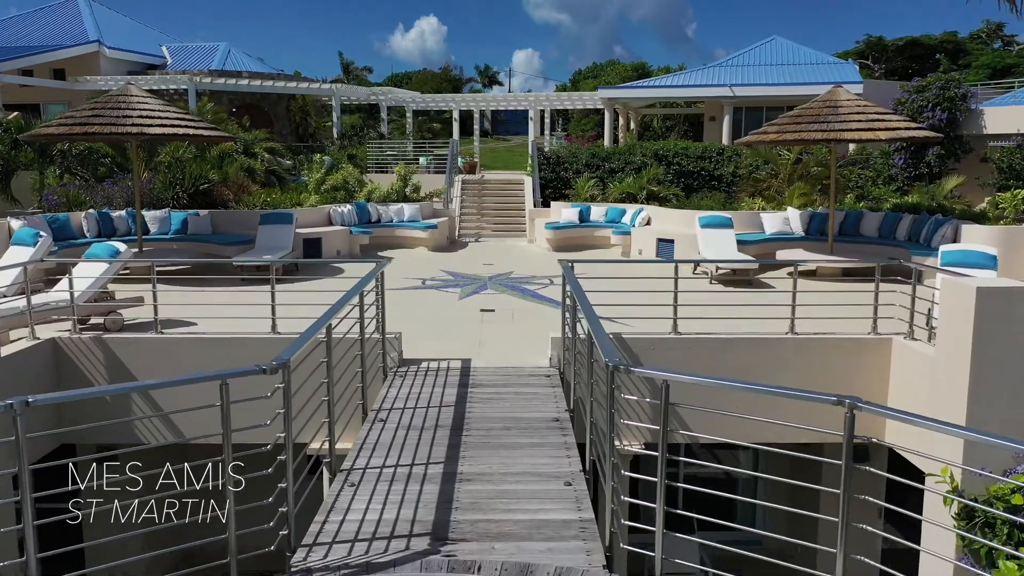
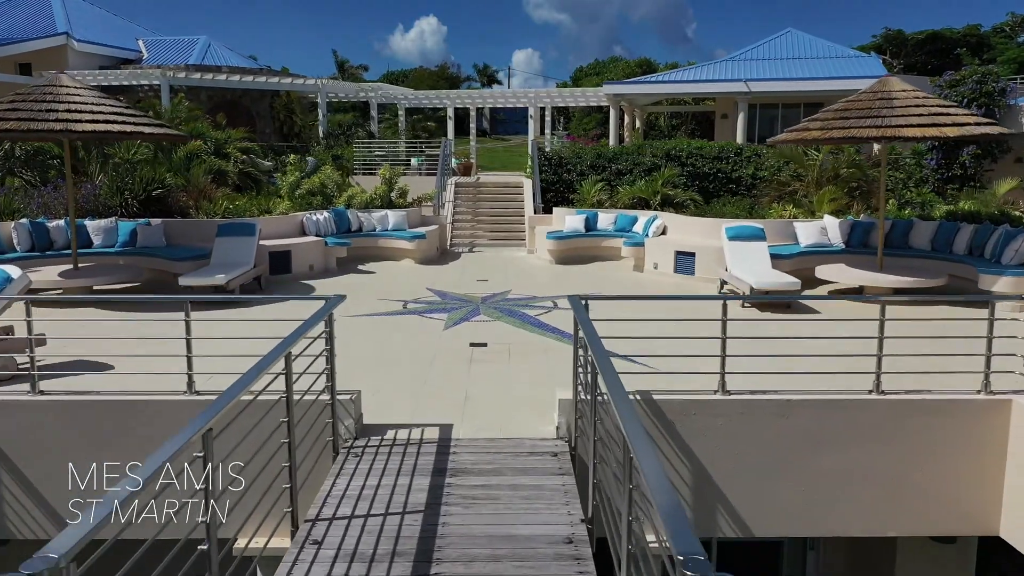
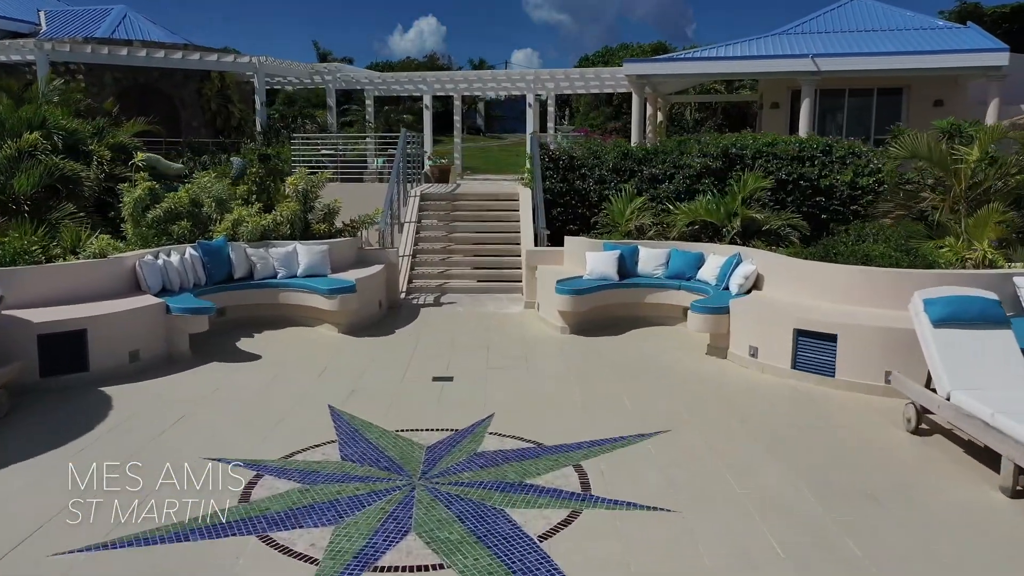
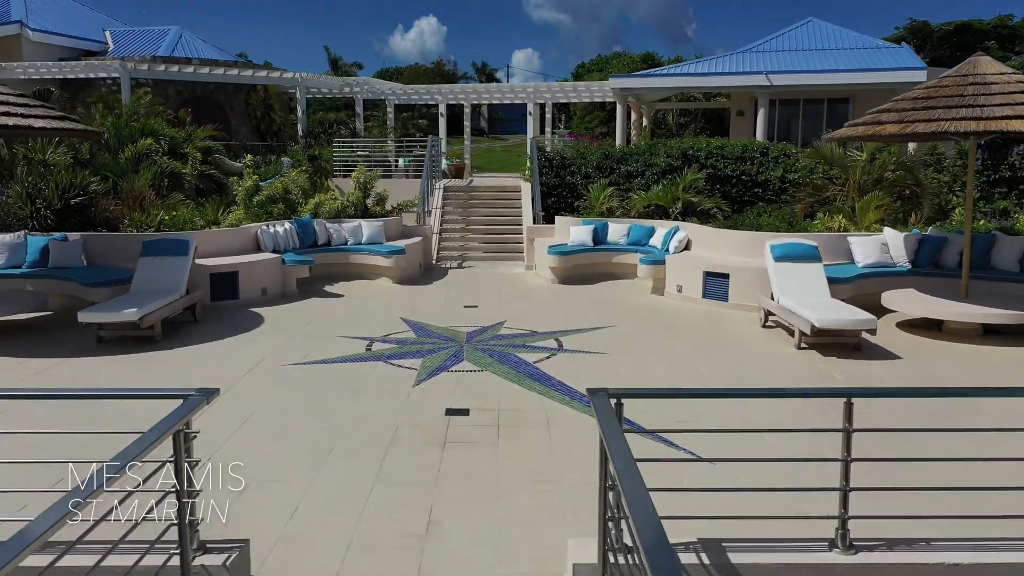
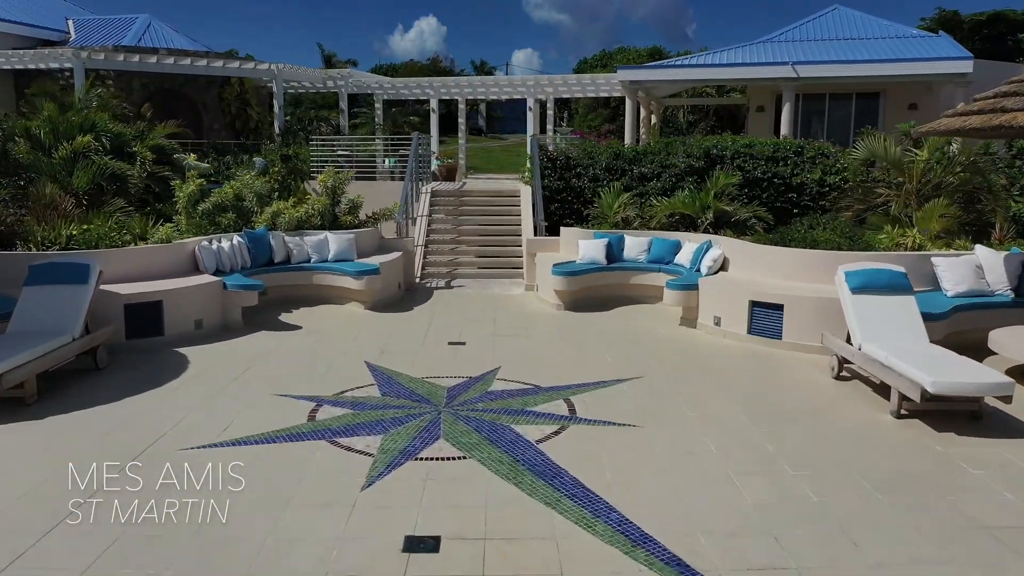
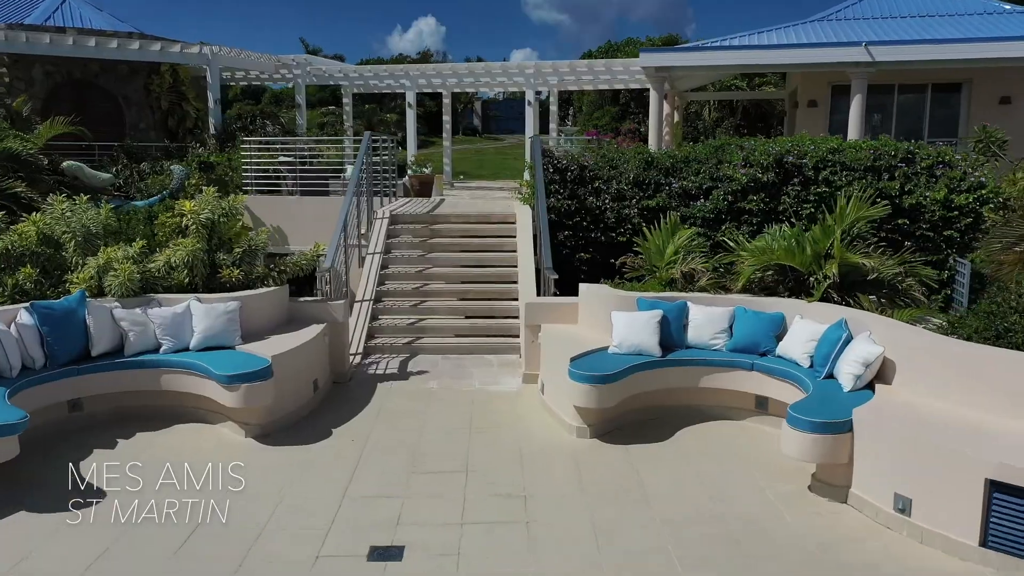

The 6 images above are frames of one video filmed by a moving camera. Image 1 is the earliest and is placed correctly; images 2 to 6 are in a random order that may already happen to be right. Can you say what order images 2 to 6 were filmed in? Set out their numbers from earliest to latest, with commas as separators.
2, 4, 5, 3, 6
